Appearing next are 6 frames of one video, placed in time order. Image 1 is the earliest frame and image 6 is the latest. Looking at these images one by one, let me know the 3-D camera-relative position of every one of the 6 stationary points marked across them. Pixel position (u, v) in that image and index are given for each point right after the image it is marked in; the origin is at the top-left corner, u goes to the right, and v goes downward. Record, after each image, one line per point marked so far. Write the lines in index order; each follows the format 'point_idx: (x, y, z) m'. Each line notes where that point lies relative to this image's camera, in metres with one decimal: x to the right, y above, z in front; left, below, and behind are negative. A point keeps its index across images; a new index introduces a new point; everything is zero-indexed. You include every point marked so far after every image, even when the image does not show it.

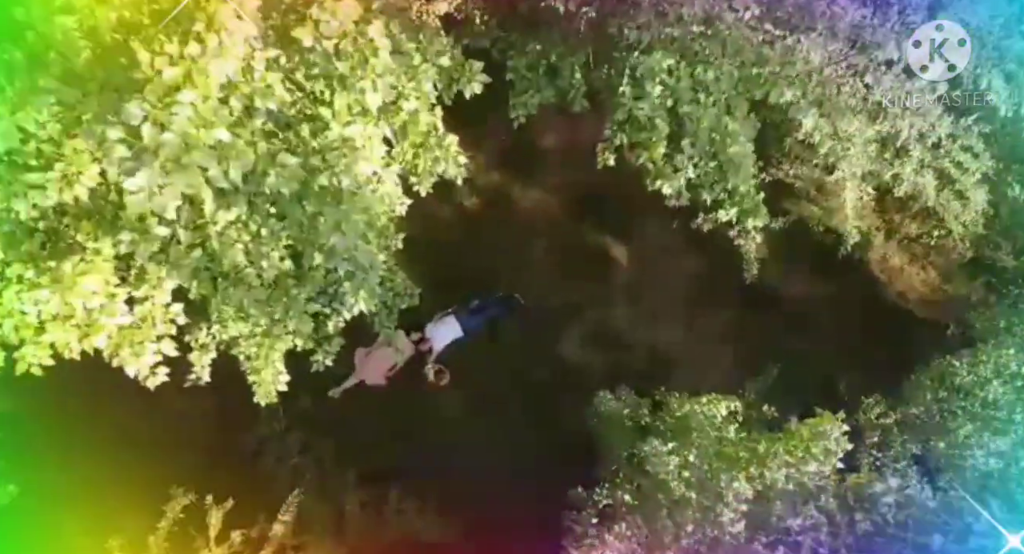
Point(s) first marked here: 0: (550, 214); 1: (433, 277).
0: (+0.1, +0.4, +4.9) m
1: (-0.5, 0.0, +4.8) m
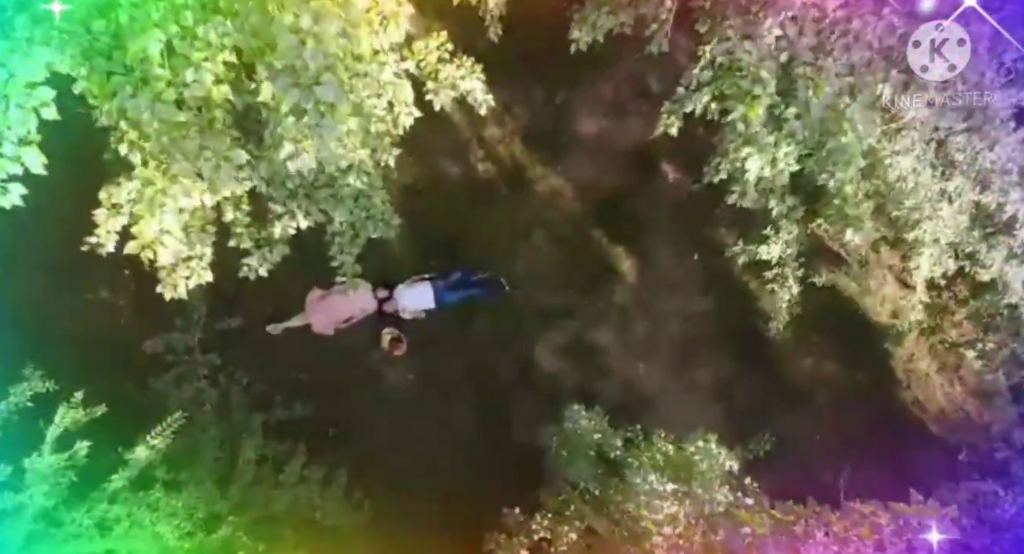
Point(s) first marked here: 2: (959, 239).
0: (+0.3, +0.4, +4.4) m
1: (-0.4, +0.2, +4.3) m
2: (+1.9, +0.2, +3.3) m
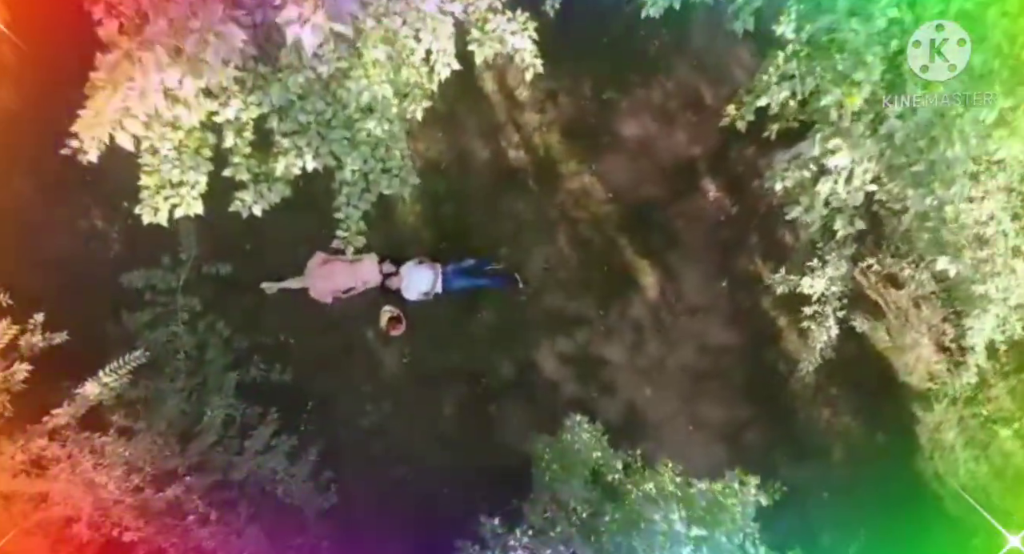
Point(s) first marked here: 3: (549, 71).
0: (+0.4, +0.4, +4.1) m
1: (-0.3, +0.3, +4.1) m
2: (+2.0, -0.1, +3.0) m
3: (+0.2, +1.1, +4.0) m
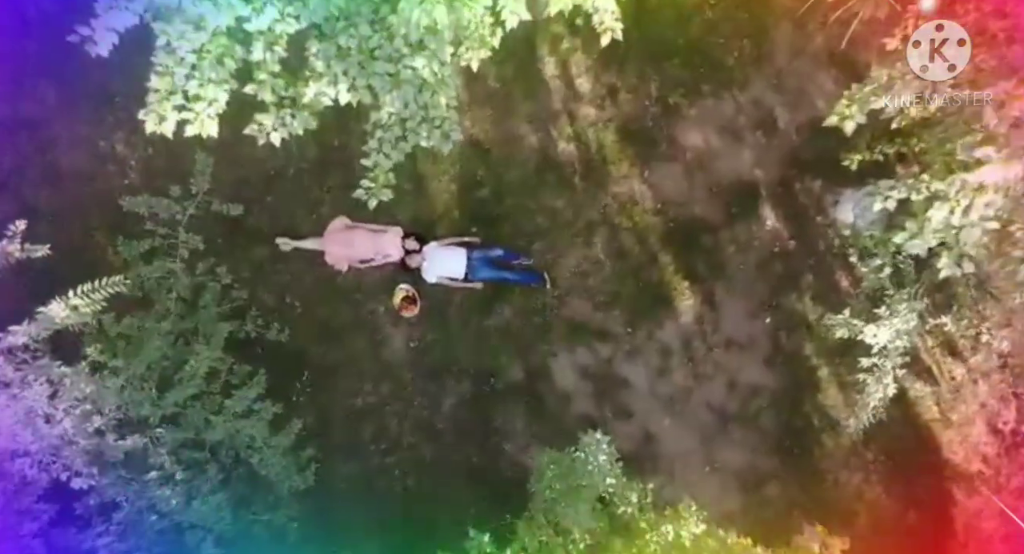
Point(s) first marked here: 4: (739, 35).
0: (+0.6, +0.3, +3.8) m
1: (-0.1, +0.4, +3.8) m
2: (+2.1, -0.4, +2.6) m
3: (+0.5, +1.0, +3.7) m
4: (+1.1, +1.2, +3.7) m
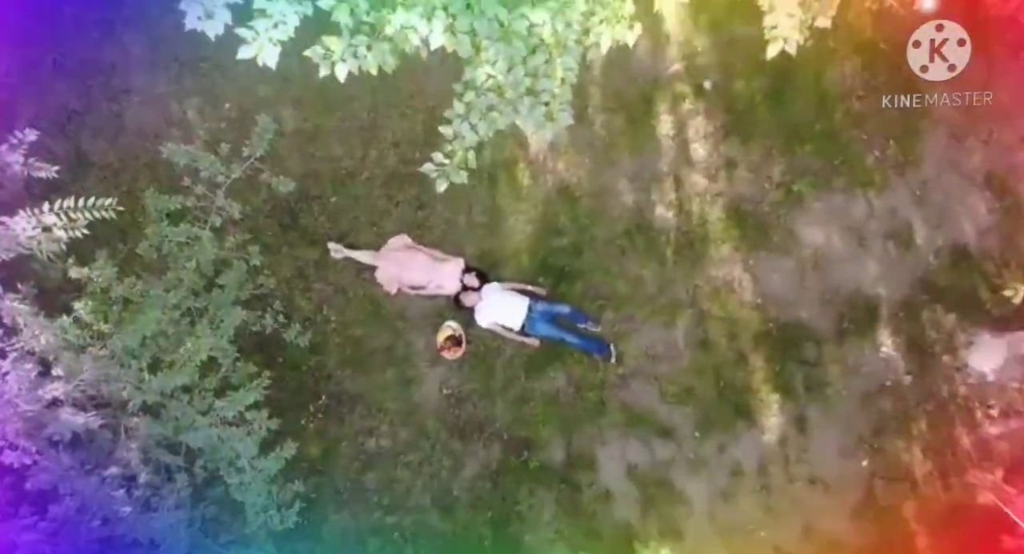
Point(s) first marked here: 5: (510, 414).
0: (+1.0, -0.1, +3.3) m
1: (+0.3, +0.1, +3.4) m
2: (+2.1, -1.0, +2.0) m
3: (+1.0, +0.6, +3.3) m
4: (+1.6, +0.6, +3.3) m
5: (0.0, -0.6, +3.3) m
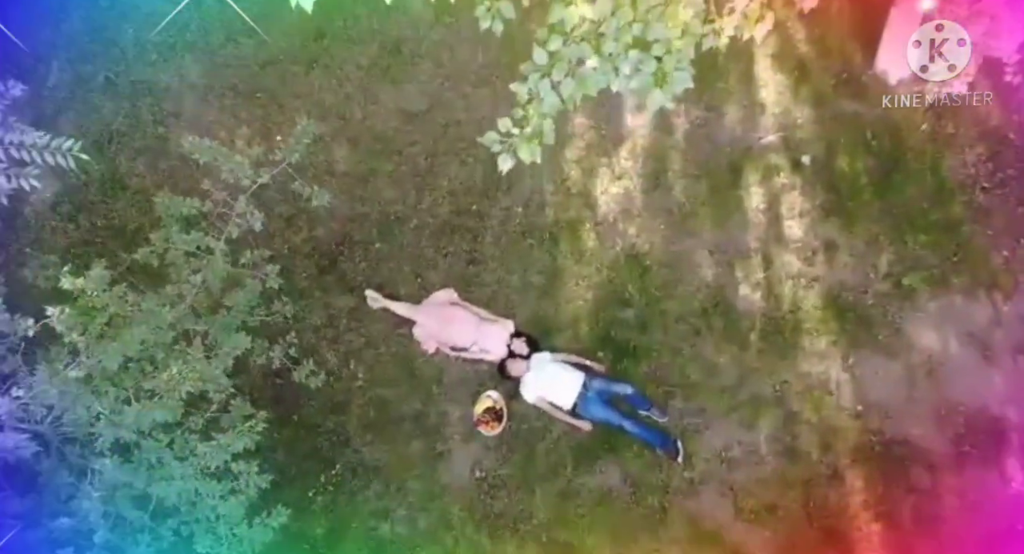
0: (+1.2, -0.5, +2.8) m
1: (+0.5, -0.2, +2.9) m
2: (+2.1, -1.3, +1.2) m
3: (+1.3, +0.2, +2.9) m
4: (+1.9, +0.2, +2.8) m
5: (+0.1, -0.9, +2.8) m
